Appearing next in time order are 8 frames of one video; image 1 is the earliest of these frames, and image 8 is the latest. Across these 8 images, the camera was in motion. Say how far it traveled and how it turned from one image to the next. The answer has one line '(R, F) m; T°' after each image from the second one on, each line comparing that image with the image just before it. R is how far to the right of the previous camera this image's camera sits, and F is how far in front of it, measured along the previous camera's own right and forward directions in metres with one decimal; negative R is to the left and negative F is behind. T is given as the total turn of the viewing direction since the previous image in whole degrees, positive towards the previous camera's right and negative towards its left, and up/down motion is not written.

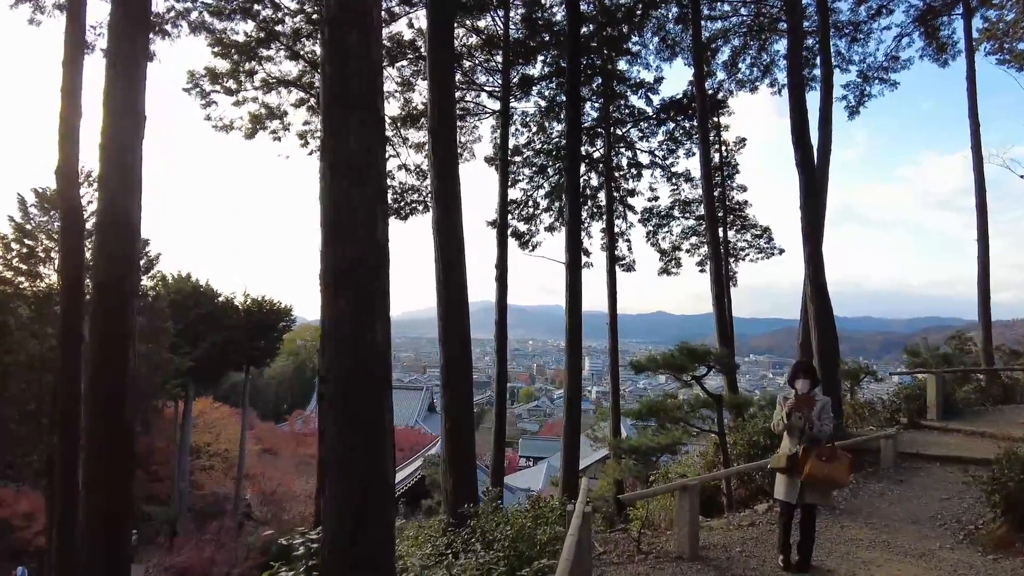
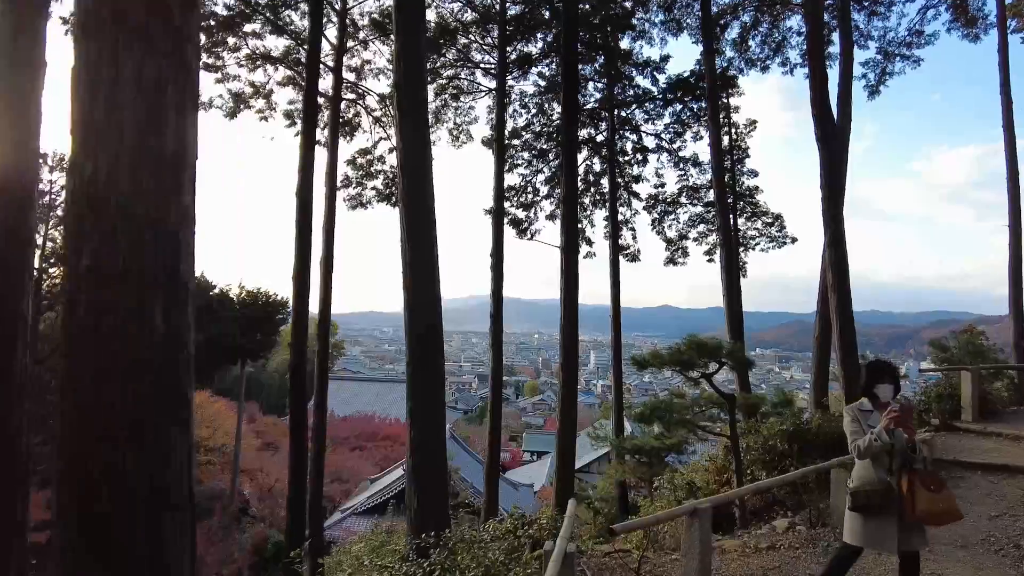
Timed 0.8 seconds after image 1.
(+0.1, +0.5) m; -1°
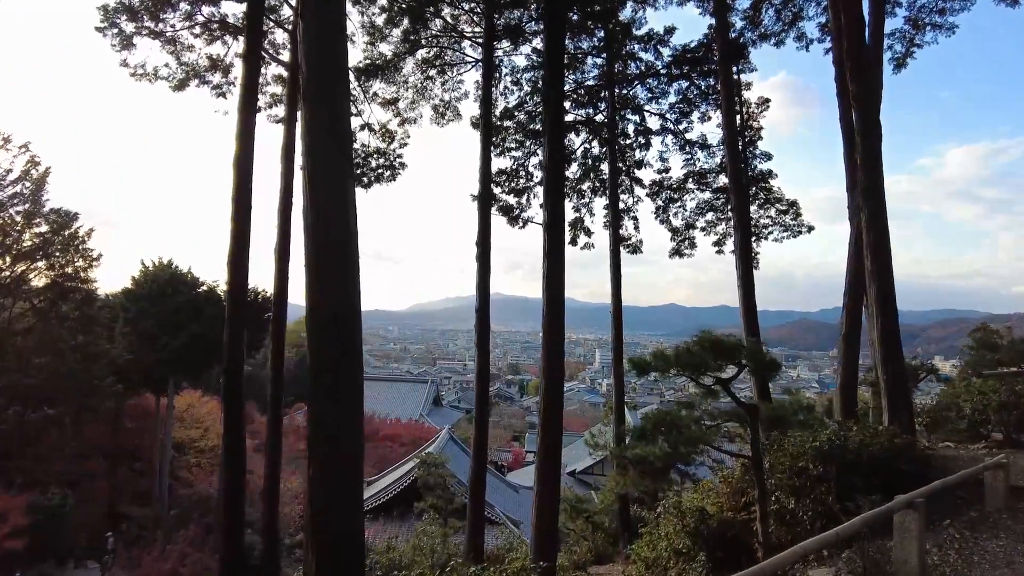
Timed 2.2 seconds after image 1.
(+0.2, +0.8) m; 0°
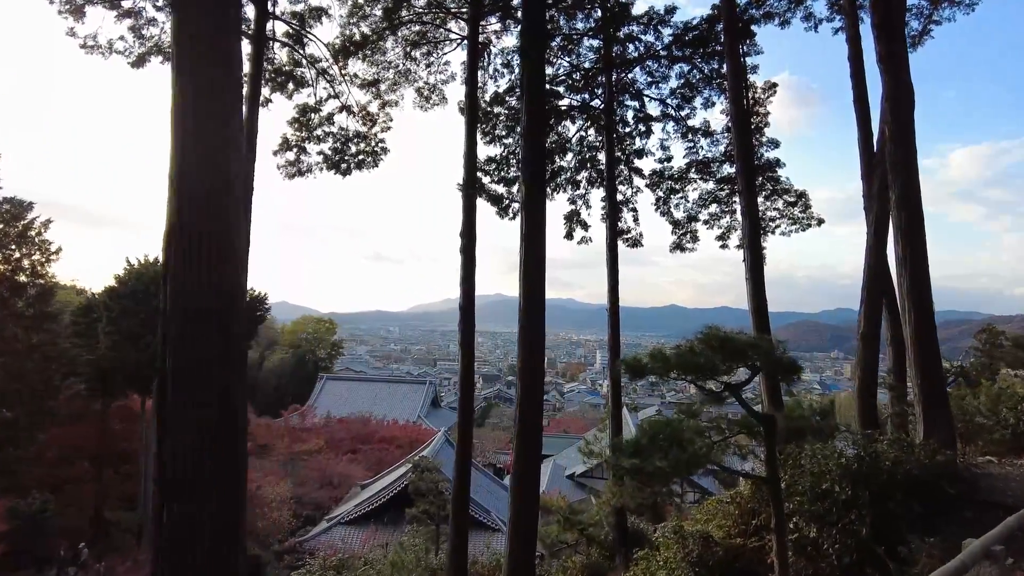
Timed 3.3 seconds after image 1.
(+0.1, +0.6) m; 0°
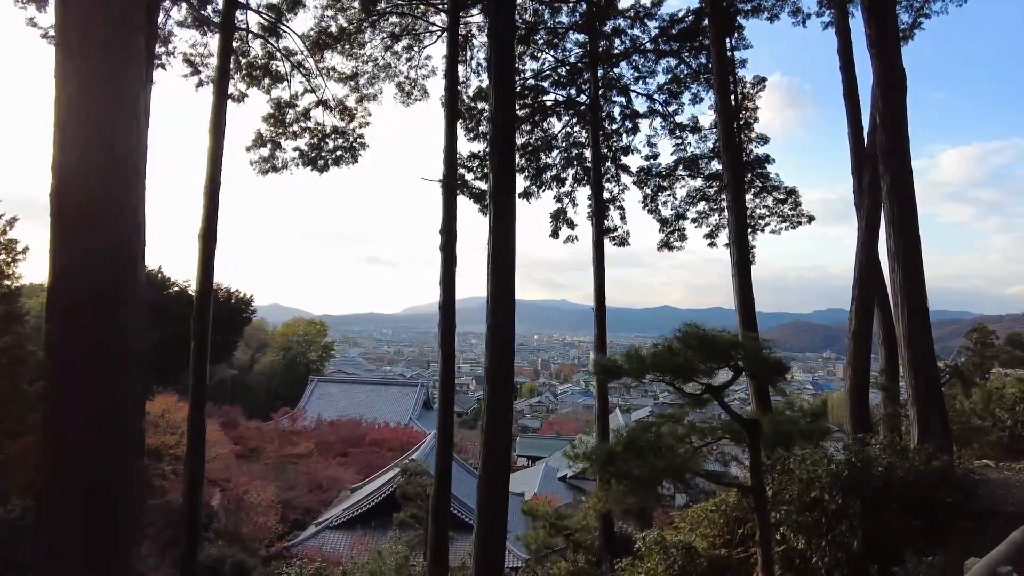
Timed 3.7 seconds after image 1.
(+0.1, +0.2) m; +1°
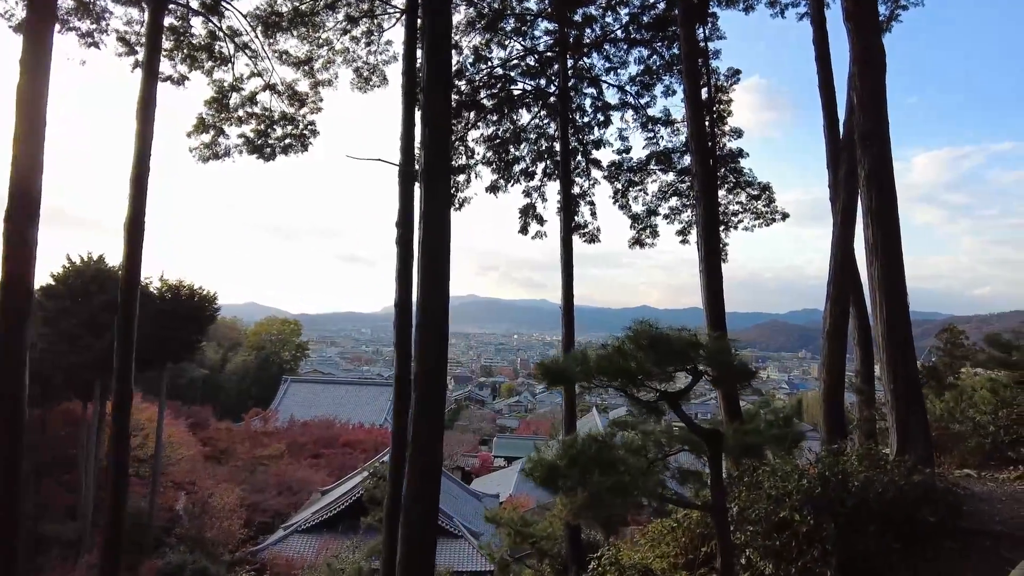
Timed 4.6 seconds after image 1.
(+0.2, +0.3) m; +2°
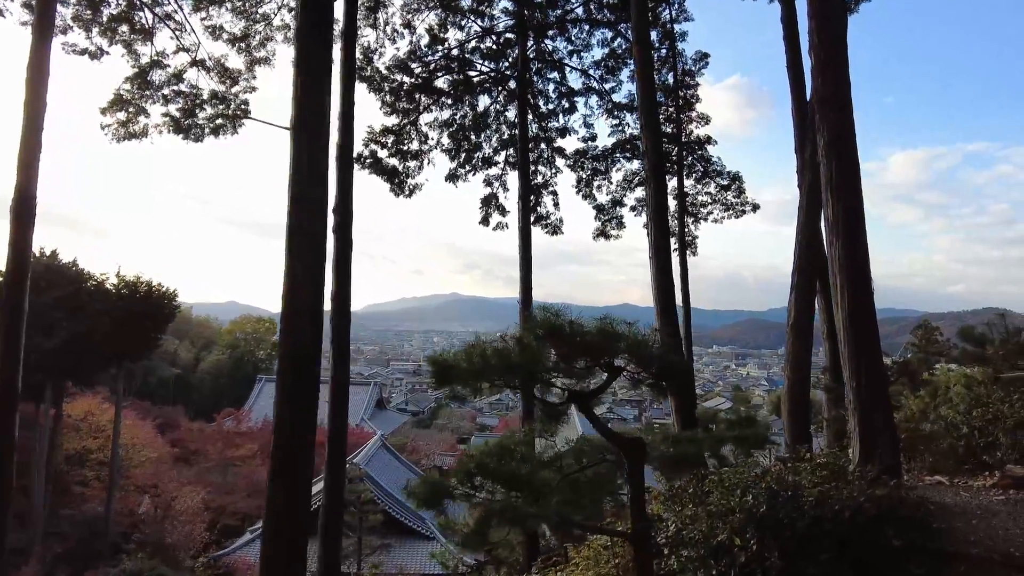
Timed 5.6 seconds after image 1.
(+0.3, +0.4) m; +2°
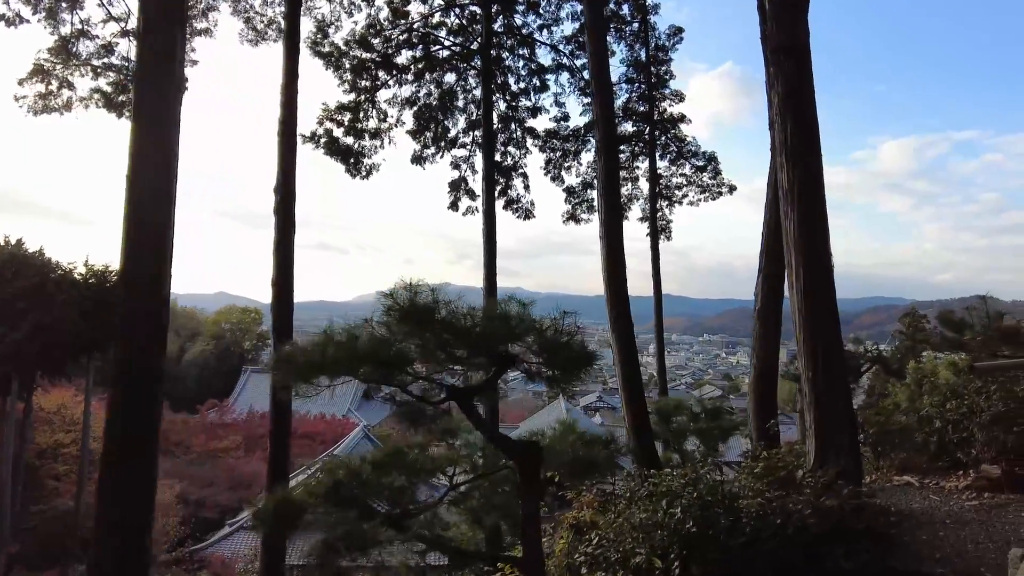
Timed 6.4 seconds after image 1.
(+0.3, +0.3) m; +1°
